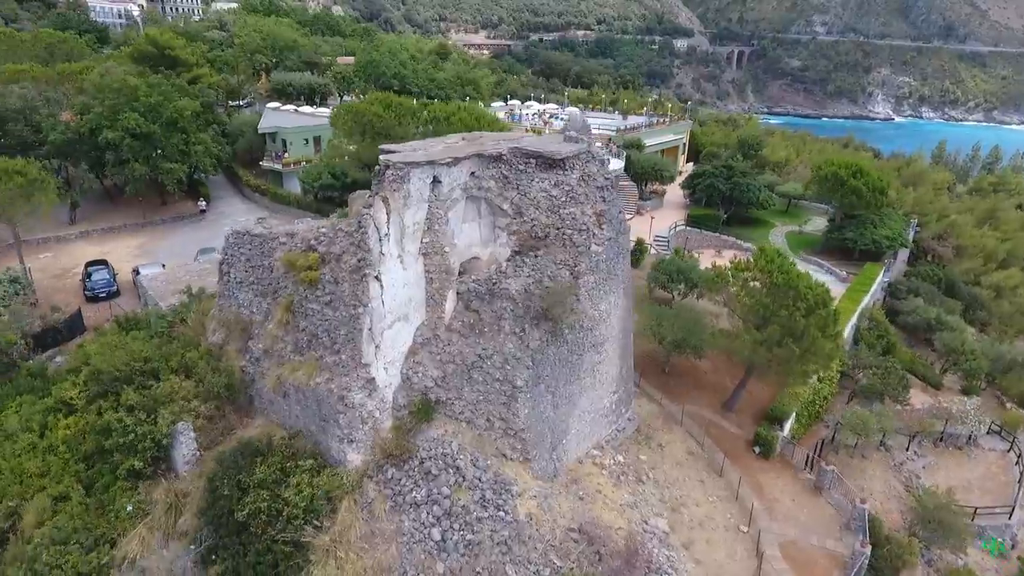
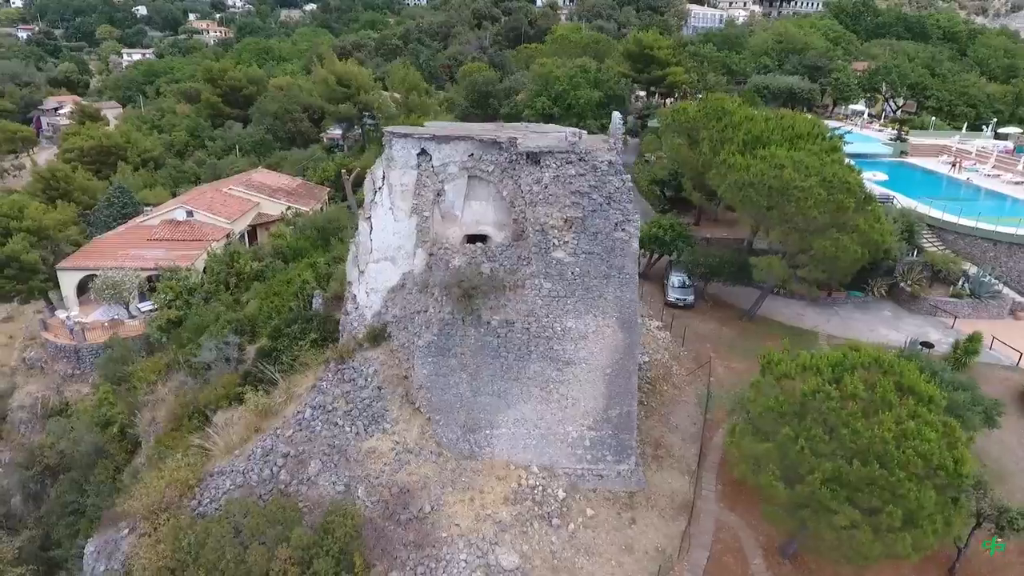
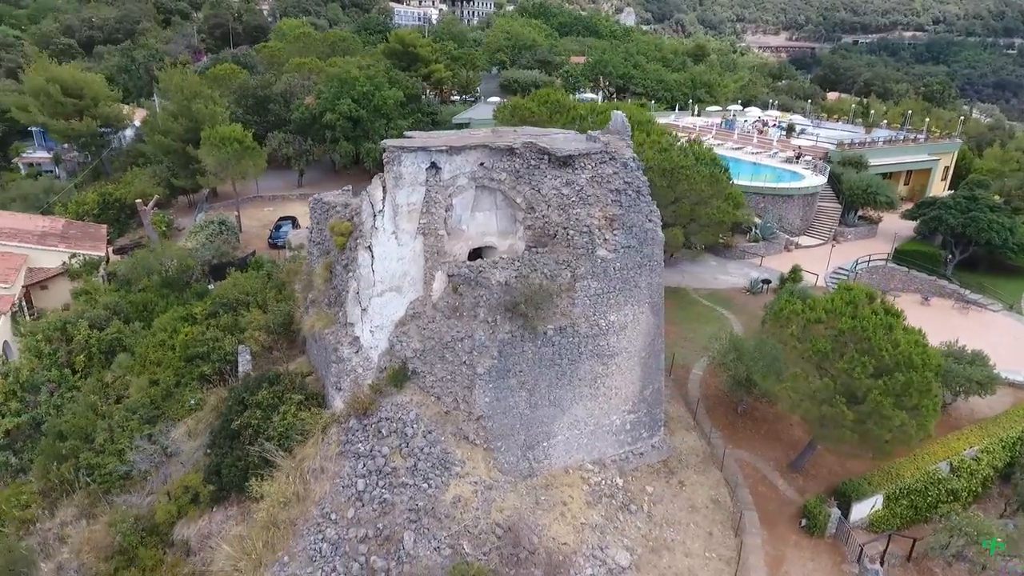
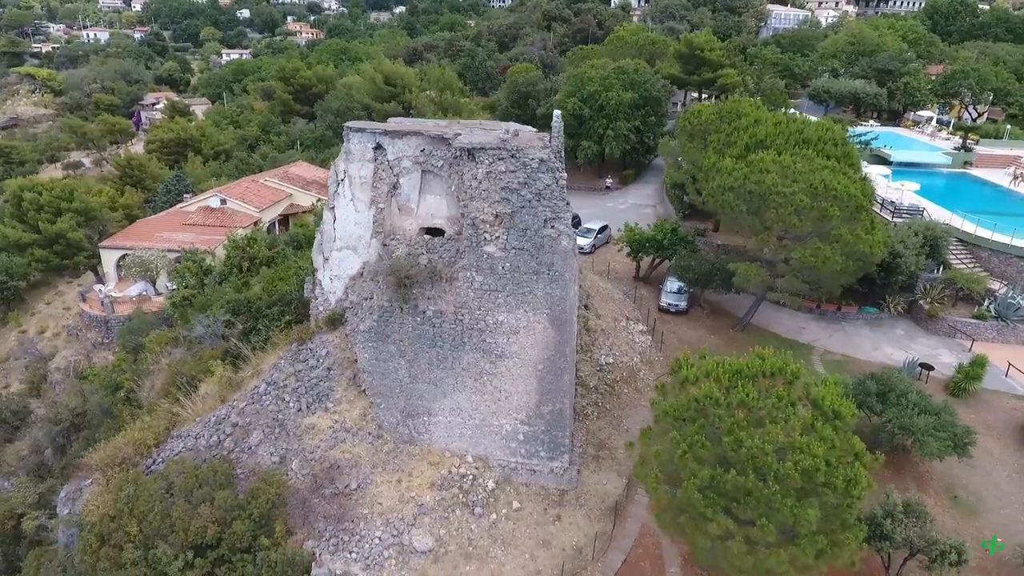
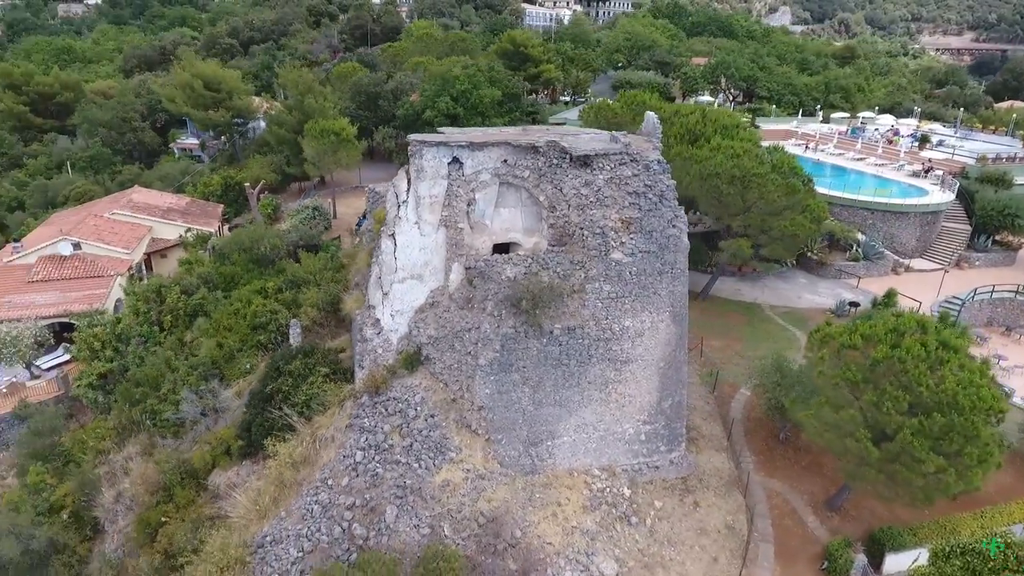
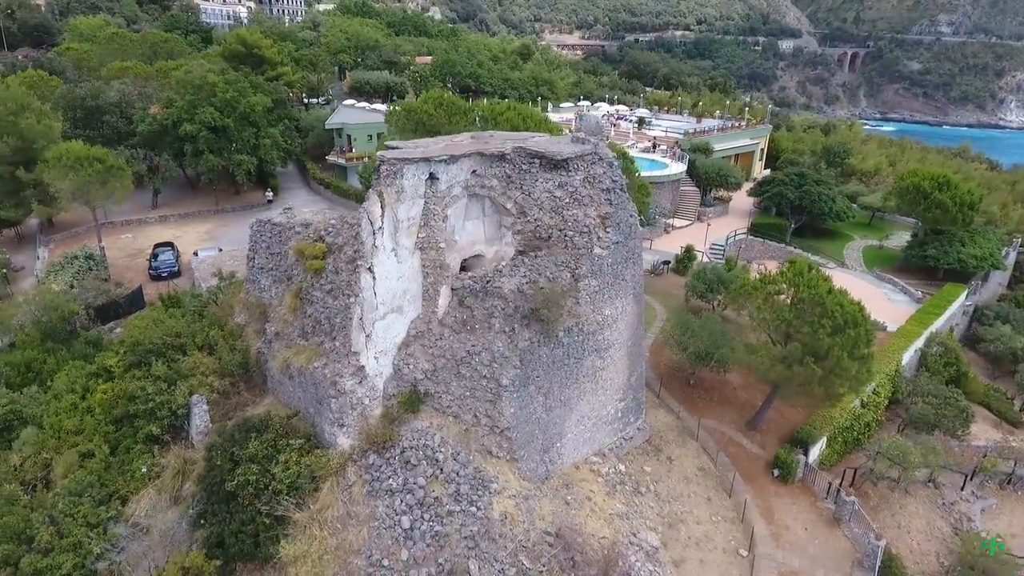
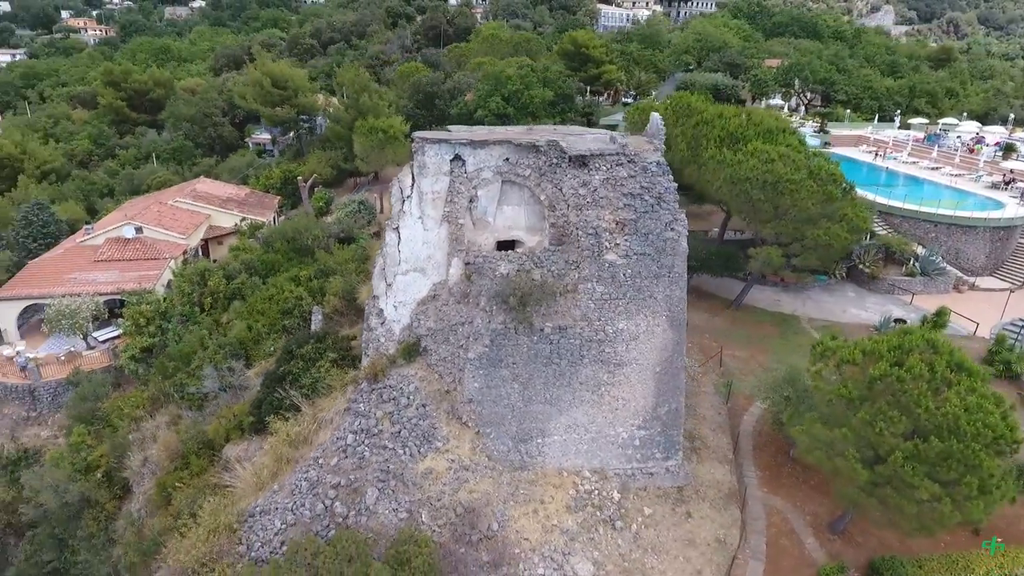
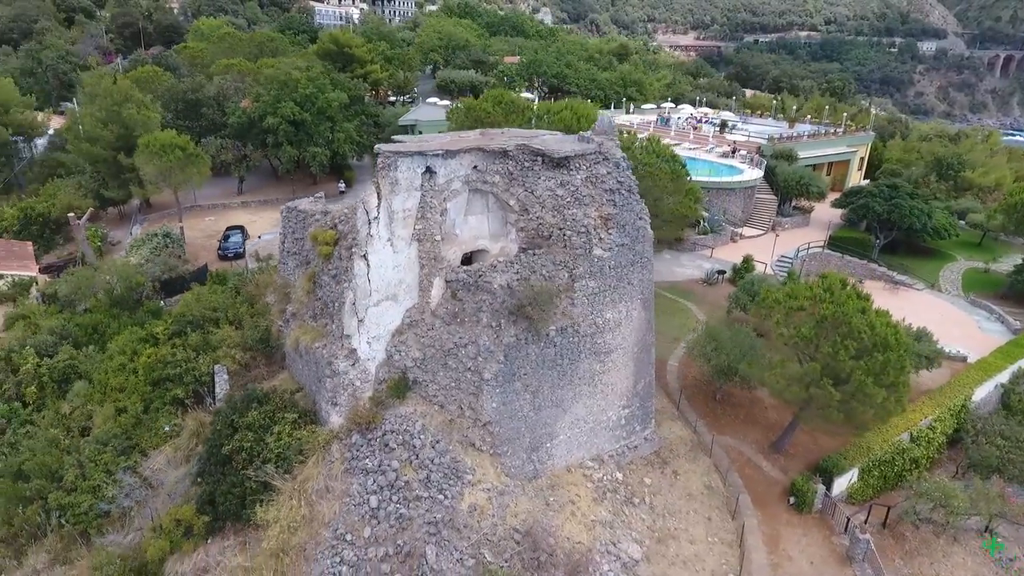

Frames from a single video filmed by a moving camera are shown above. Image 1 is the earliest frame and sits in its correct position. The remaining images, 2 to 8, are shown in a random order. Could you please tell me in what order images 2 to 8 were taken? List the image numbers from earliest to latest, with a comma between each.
6, 8, 3, 5, 7, 2, 4
